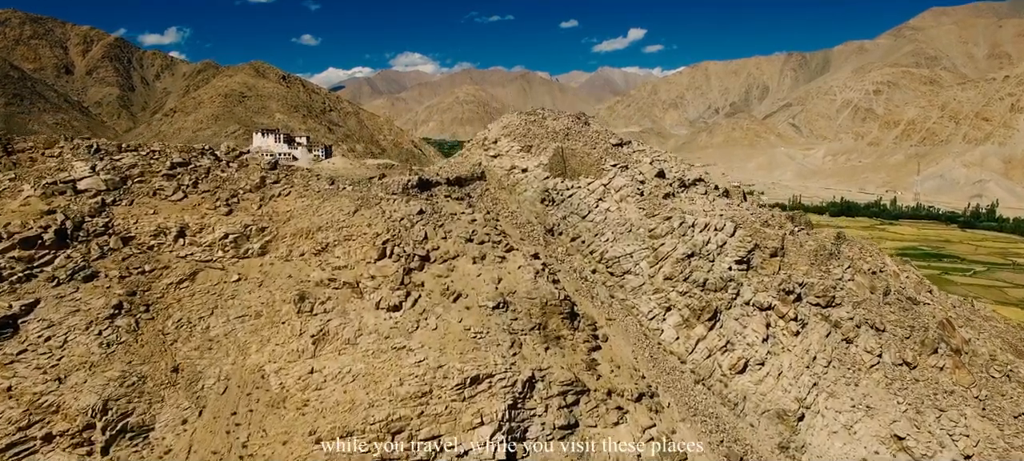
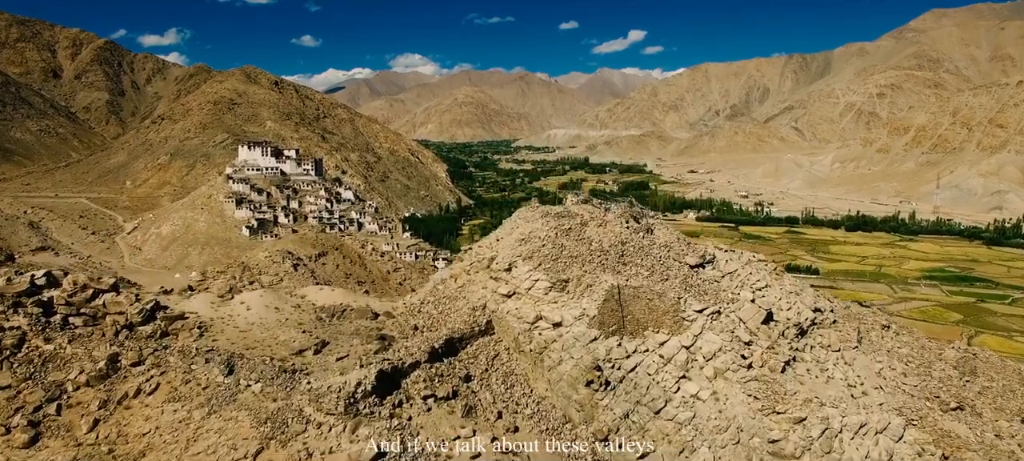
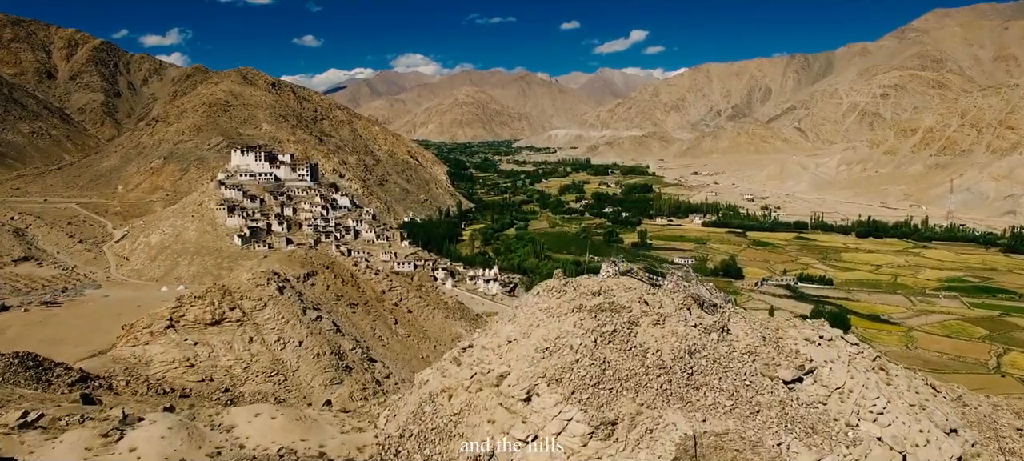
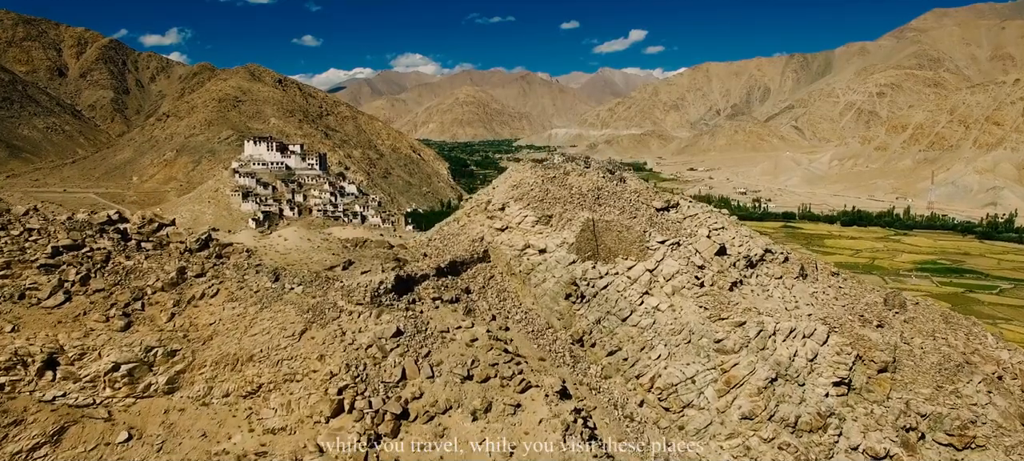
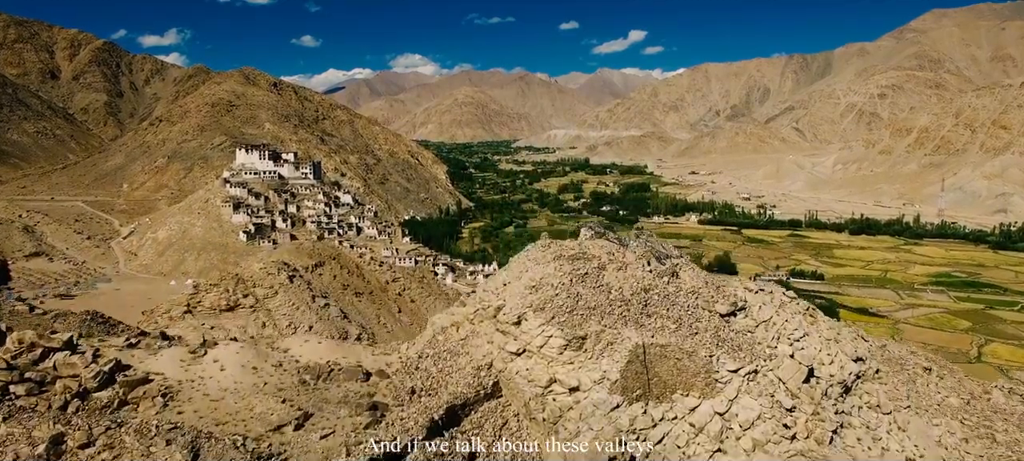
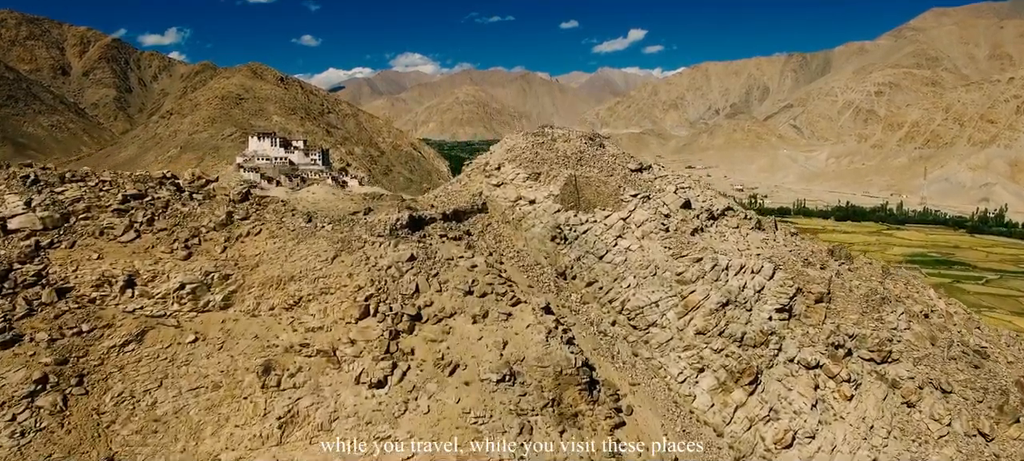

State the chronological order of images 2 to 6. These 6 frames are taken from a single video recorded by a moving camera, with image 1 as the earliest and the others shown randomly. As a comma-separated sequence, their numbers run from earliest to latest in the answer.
6, 4, 2, 5, 3
